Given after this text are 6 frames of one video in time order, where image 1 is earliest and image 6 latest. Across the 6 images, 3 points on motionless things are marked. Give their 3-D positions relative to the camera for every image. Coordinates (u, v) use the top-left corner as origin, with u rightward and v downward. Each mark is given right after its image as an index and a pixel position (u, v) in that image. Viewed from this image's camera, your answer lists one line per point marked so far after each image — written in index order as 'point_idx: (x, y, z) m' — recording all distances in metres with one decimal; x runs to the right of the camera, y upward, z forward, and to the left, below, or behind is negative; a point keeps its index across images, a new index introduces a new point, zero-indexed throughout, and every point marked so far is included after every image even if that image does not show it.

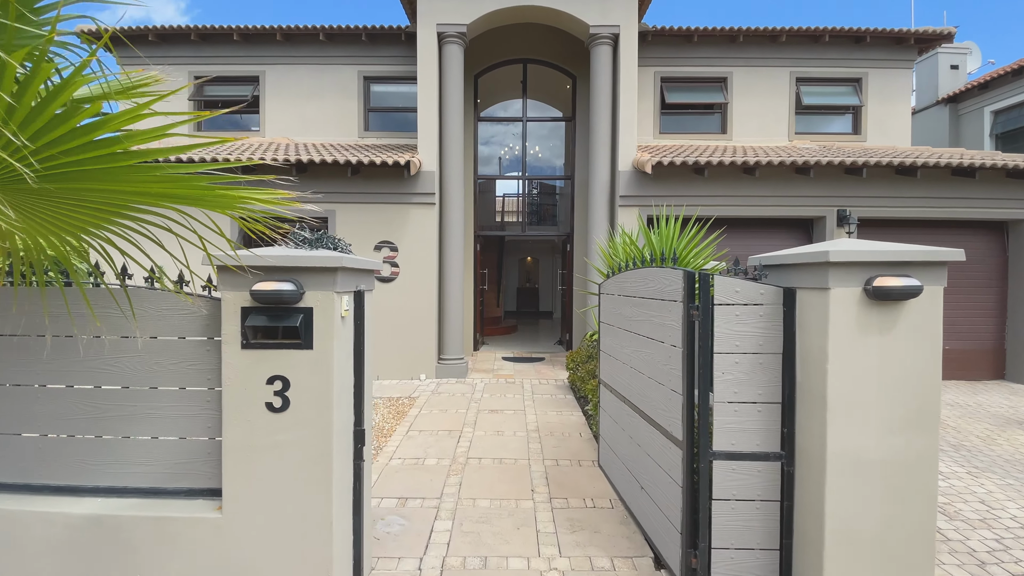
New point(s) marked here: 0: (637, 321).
0: (+0.7, -0.2, +2.7) m
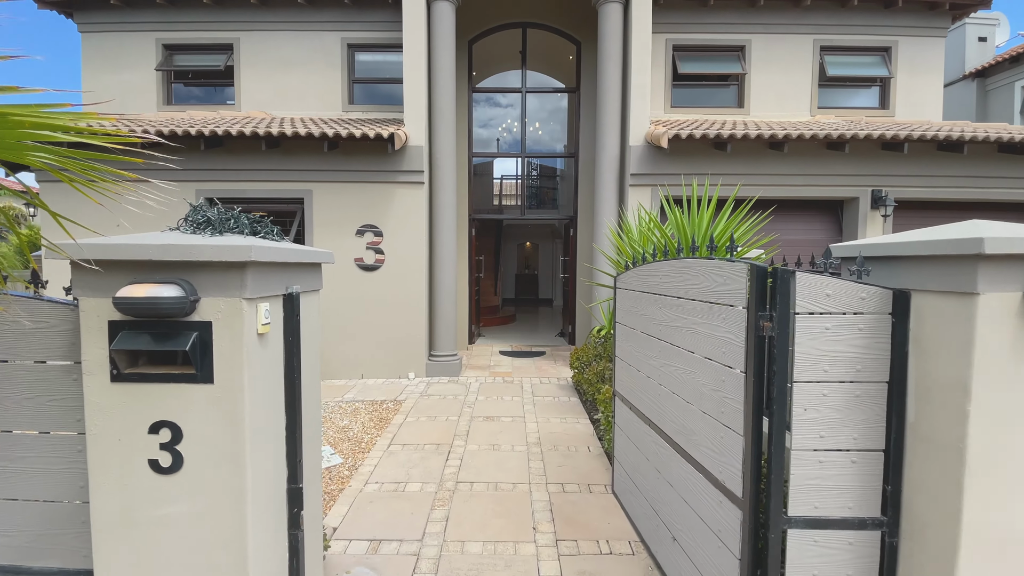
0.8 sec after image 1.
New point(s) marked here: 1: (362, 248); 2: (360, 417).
0: (+0.7, -0.2, +2.1) m
1: (-1.7, +0.5, +5.3) m
2: (-1.4, -1.2, +4.2) m
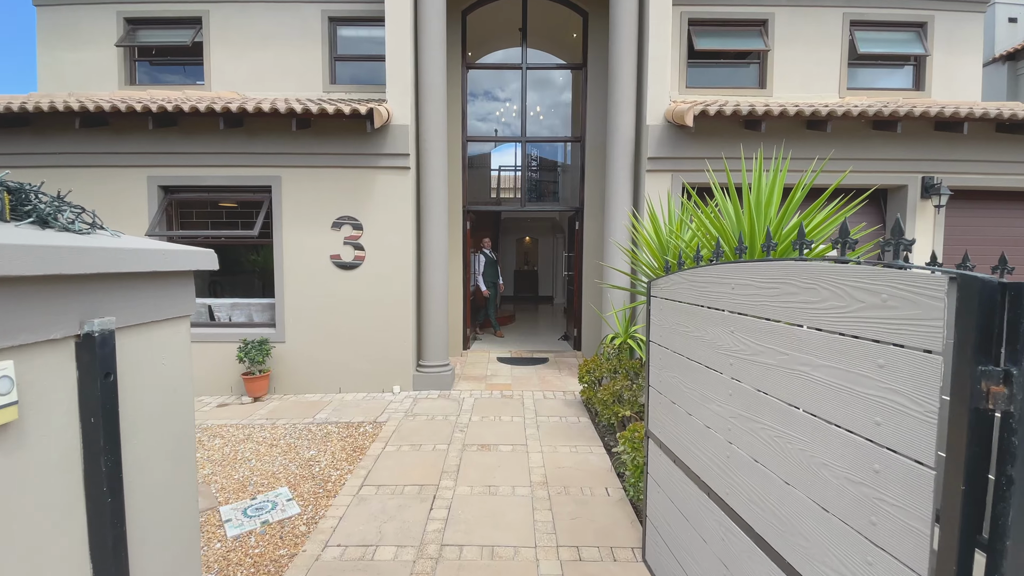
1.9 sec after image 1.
0: (+0.7, -0.2, +1.4) m
1: (-1.7, +0.5, +4.6) m
2: (-1.4, -1.2, +3.6) m
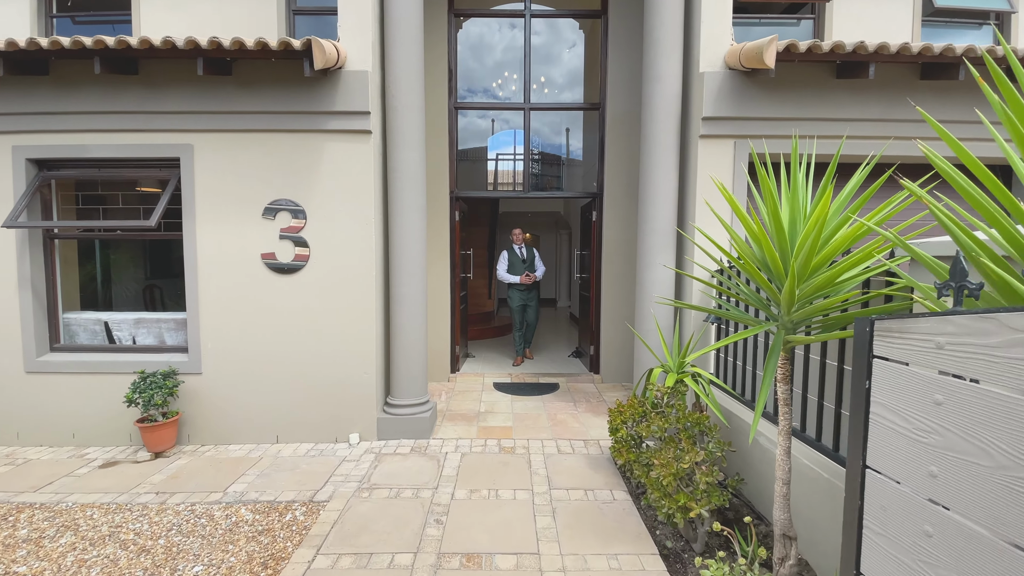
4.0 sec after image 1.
0: (+0.7, -0.3, +0.2) m
1: (-1.7, +0.4, +3.3) m
2: (-1.4, -1.3, +2.3) m
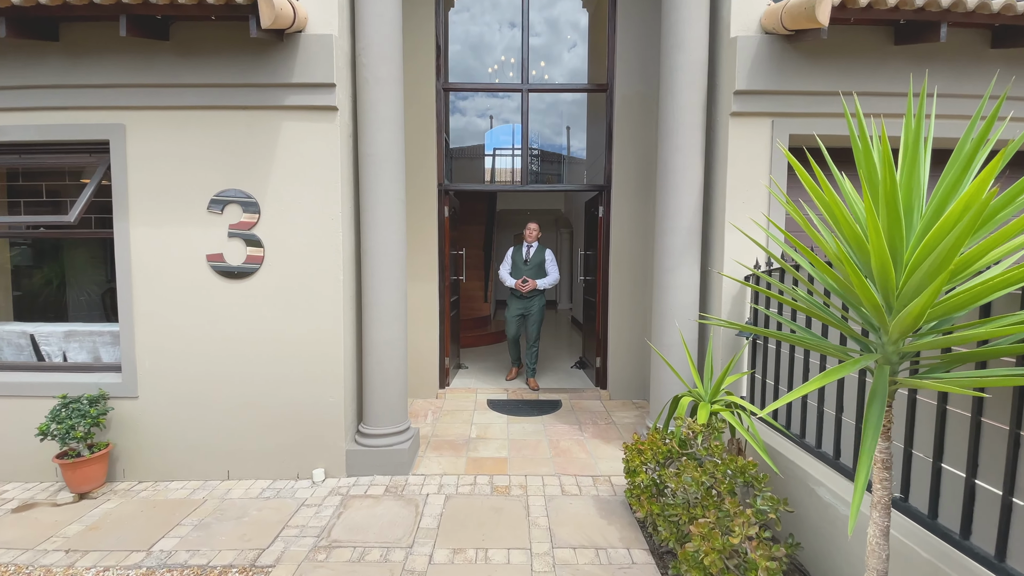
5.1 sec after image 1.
0: (+0.7, -0.4, -0.4) m
1: (-1.8, +0.3, +2.8) m
2: (-1.4, -1.3, +1.7) m
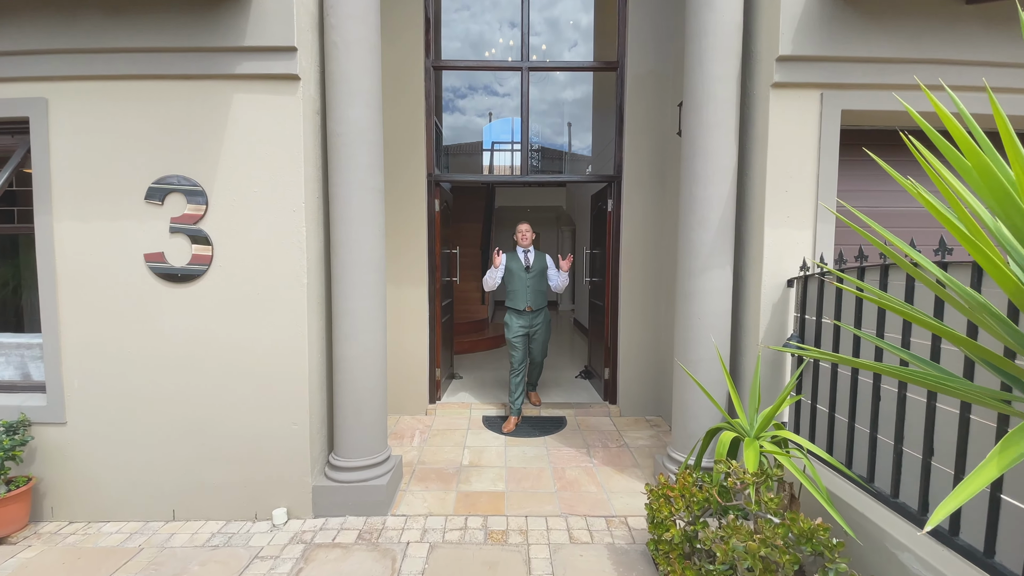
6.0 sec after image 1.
0: (+0.7, -0.4, -0.8) m
1: (-1.8, +0.3, +2.3) m
2: (-1.4, -1.4, +1.3) m
